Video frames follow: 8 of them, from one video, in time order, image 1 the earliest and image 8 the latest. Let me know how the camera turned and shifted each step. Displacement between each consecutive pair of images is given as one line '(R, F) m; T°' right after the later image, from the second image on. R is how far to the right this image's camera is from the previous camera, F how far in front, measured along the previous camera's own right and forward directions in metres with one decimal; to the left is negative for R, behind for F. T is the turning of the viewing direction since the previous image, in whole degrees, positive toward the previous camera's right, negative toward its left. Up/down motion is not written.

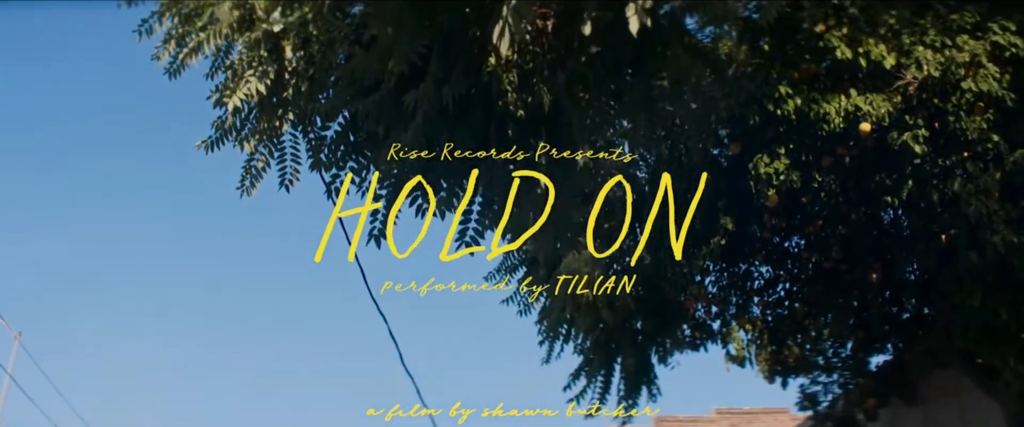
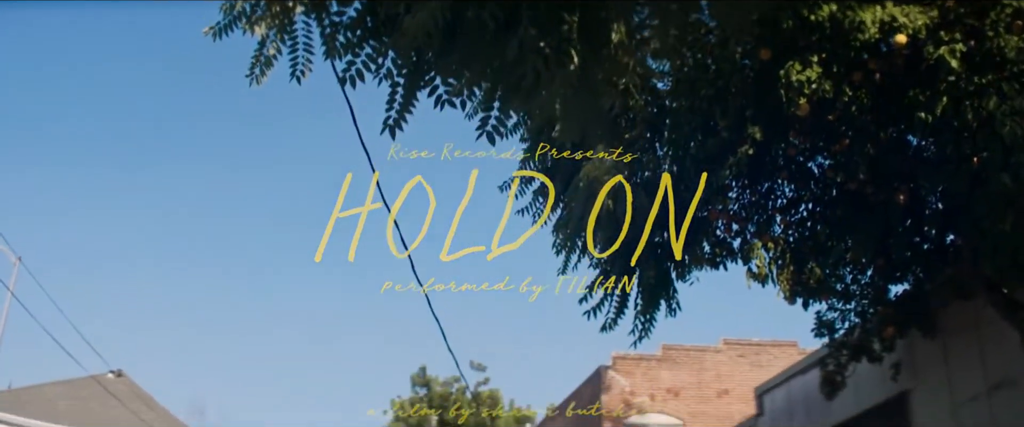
(+0.1, 0.0) m; -2°
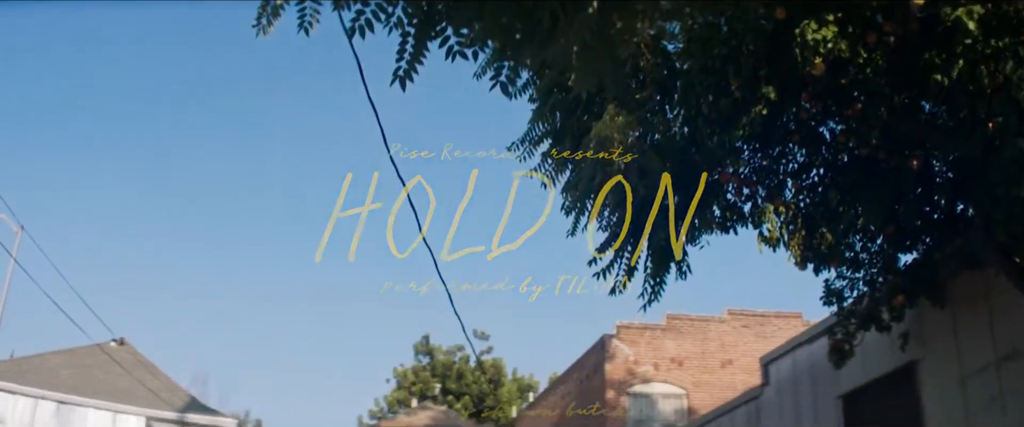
(0.0, +0.1) m; 0°
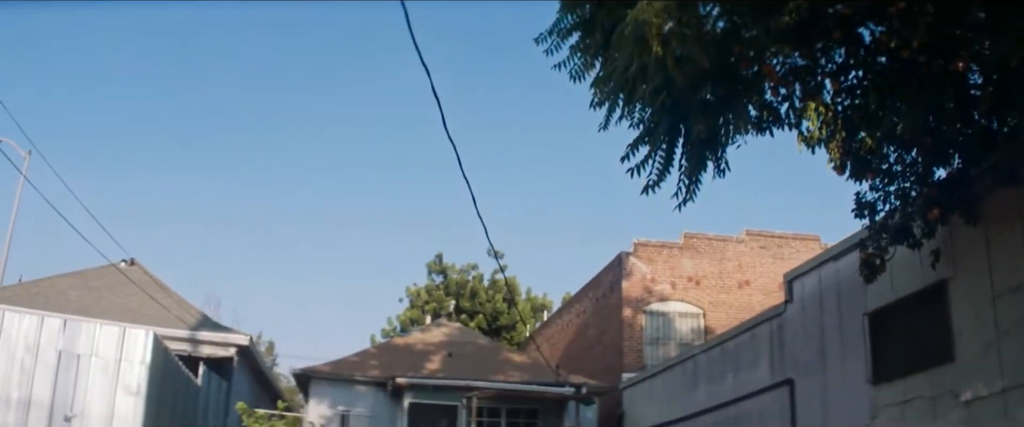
(-0.1, +0.4) m; 0°
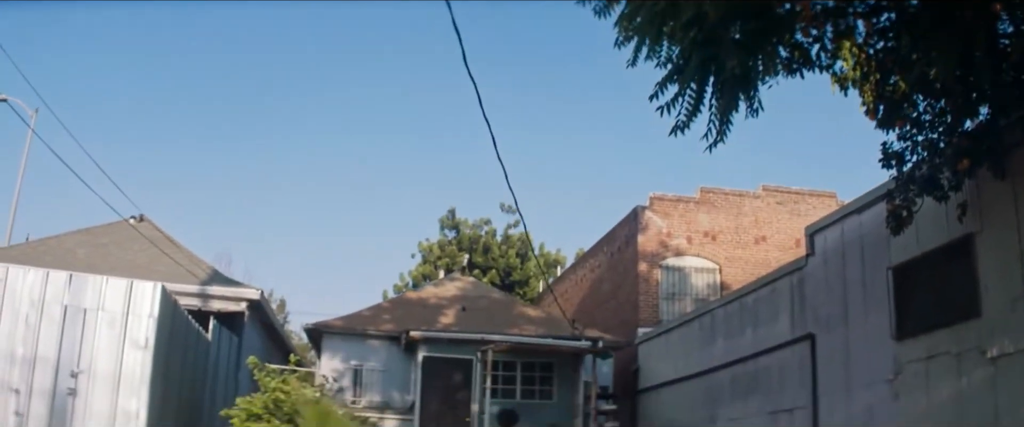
(0.0, +0.2) m; 0°
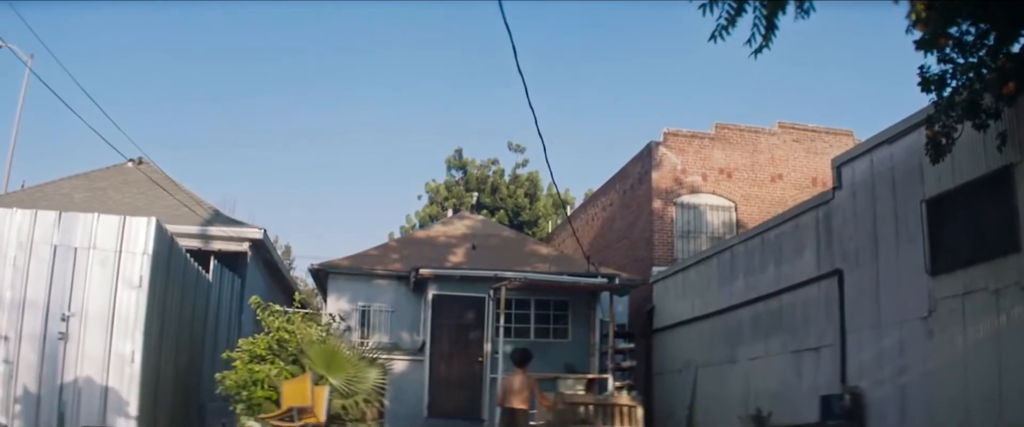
(-0.1, +0.6) m; 0°
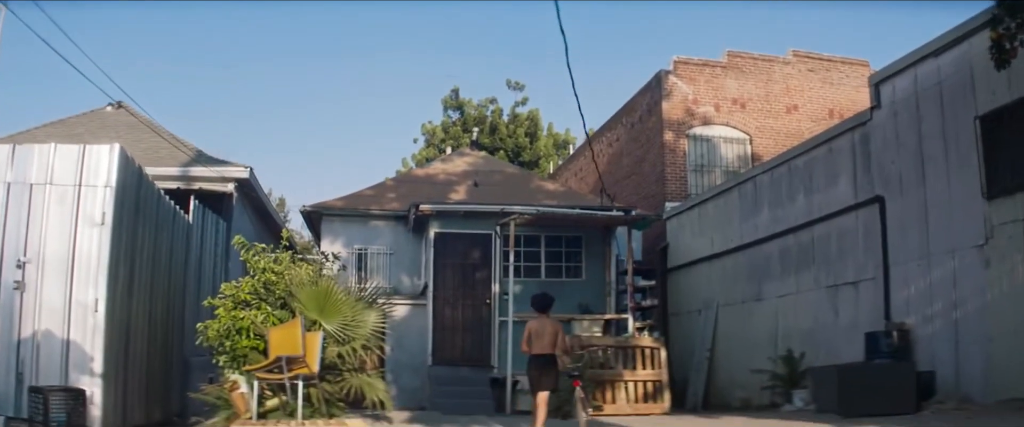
(-0.1, +1.1) m; 0°
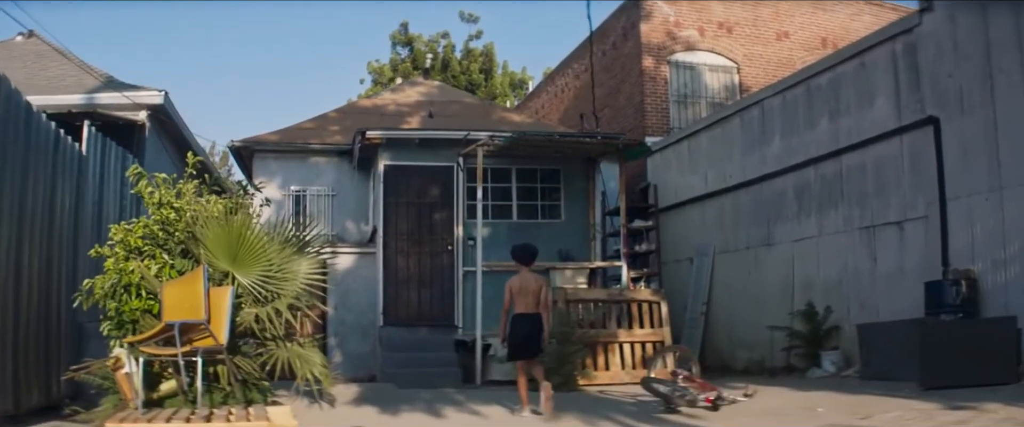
(-0.1, +2.1) m; +2°
